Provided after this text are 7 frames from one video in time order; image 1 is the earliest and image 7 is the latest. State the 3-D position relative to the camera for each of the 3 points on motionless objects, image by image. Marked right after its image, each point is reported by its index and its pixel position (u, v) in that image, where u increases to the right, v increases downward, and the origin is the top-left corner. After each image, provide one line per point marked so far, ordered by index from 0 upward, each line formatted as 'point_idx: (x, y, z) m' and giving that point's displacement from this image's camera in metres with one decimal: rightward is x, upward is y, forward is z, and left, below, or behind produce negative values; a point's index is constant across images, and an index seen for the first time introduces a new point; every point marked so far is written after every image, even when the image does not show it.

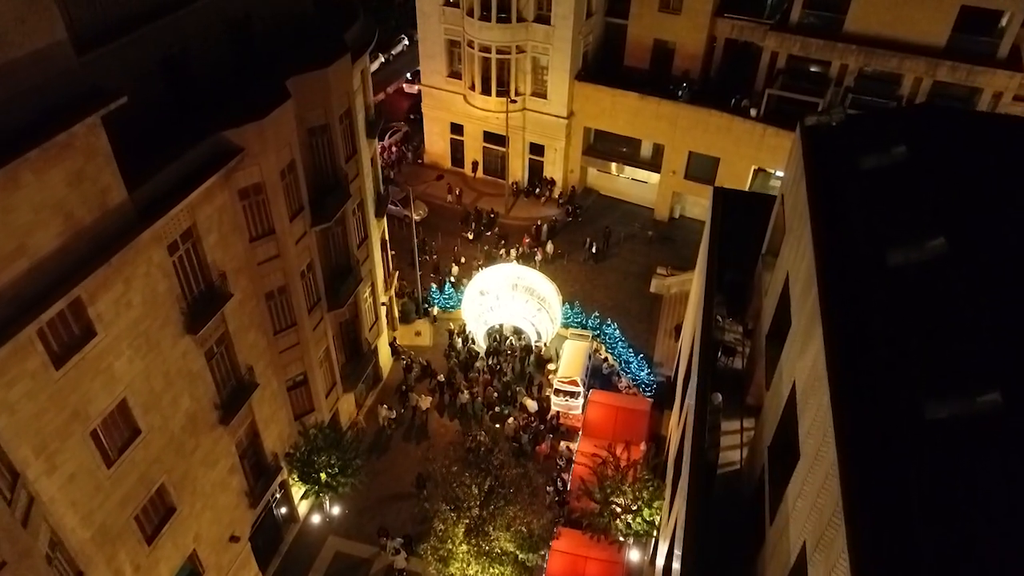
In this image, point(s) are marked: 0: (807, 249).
0: (+6.6, +0.9, +16.0) m
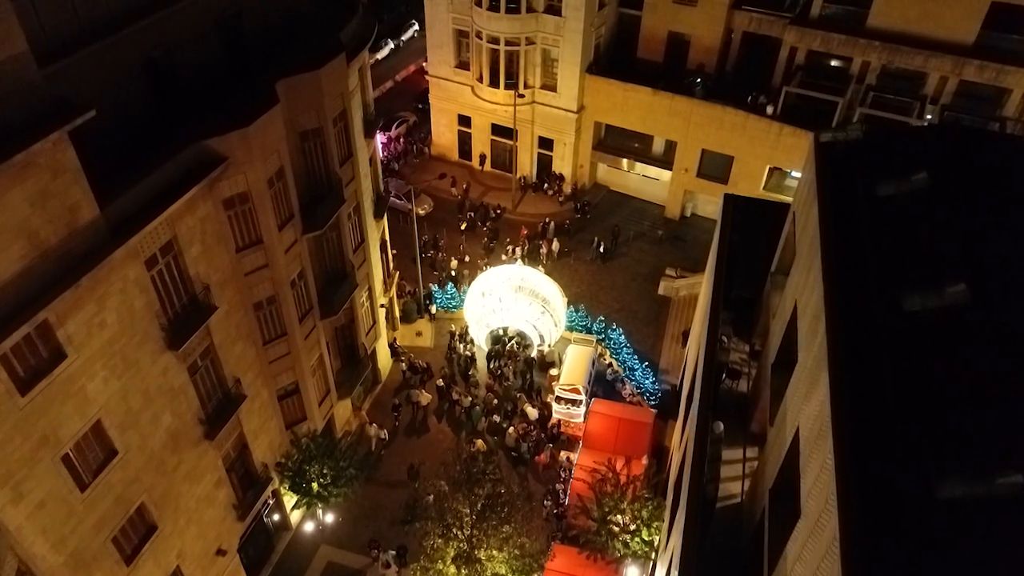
0: (+6.4, +0.1, +14.9) m
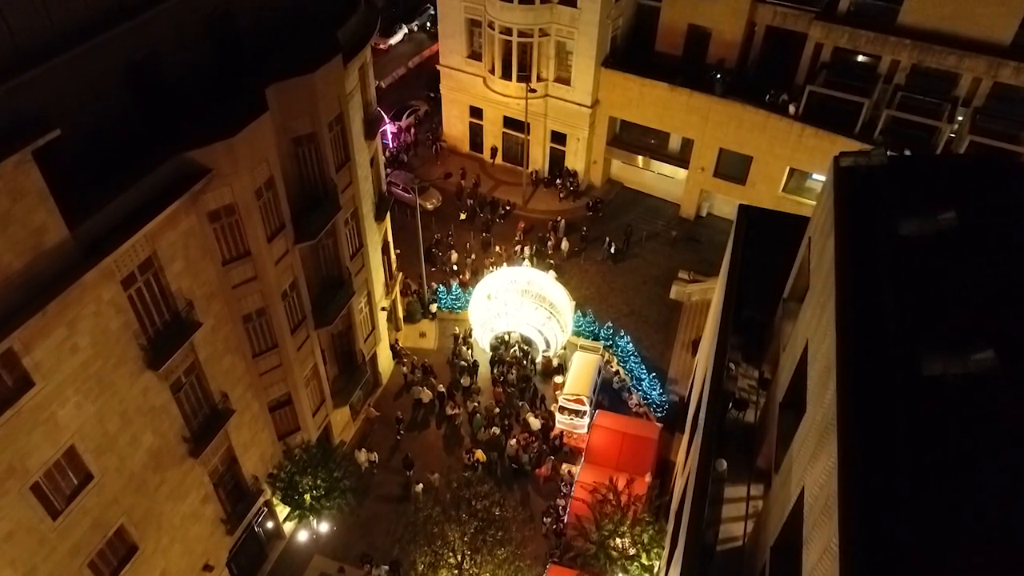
0: (+6.1, -0.8, +13.7) m
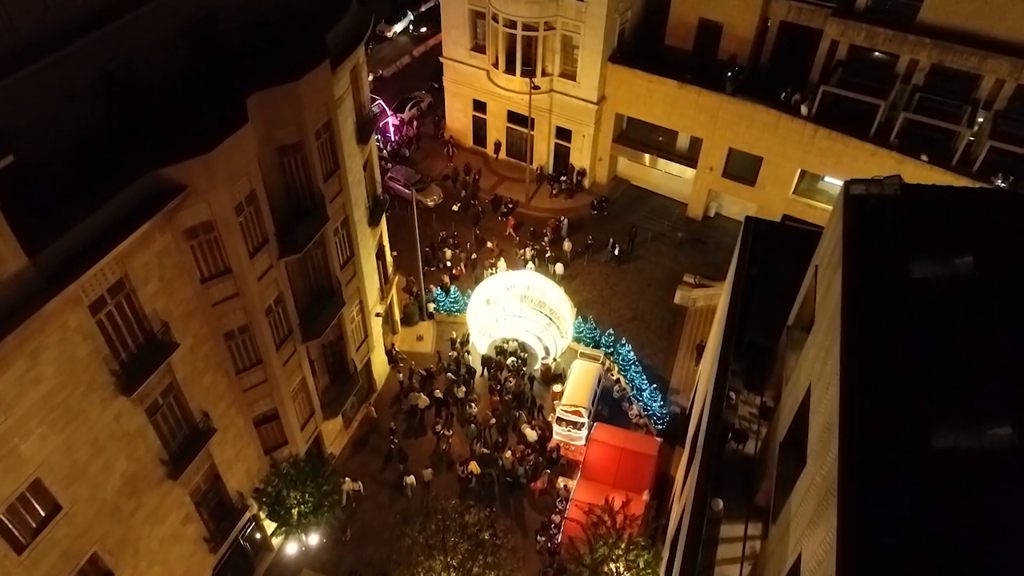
0: (+5.8, -1.7, +12.8) m
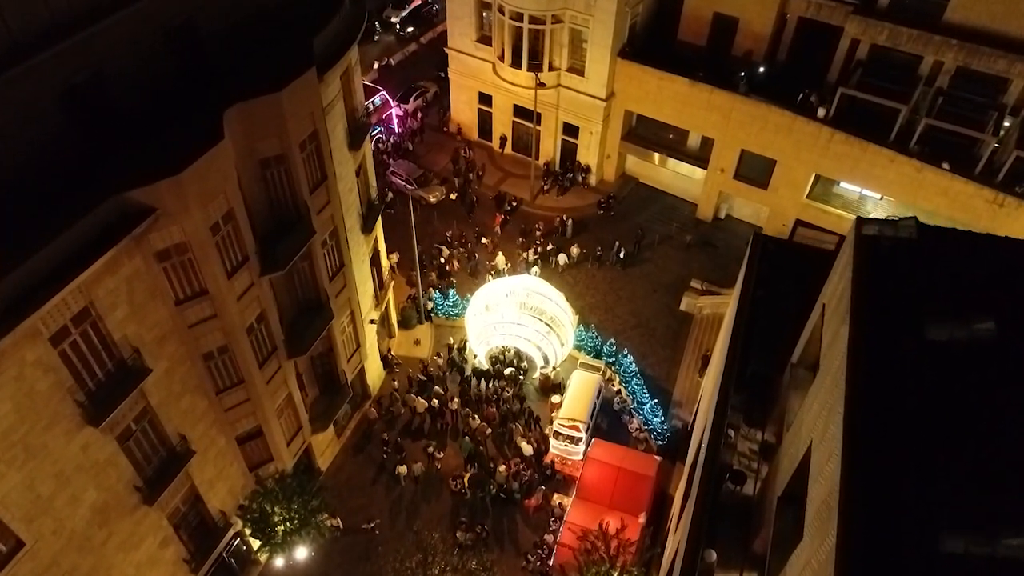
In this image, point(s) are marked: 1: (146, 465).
0: (+5.3, -2.7, +11.7) m
1: (-10.0, -4.8, +19.5) m
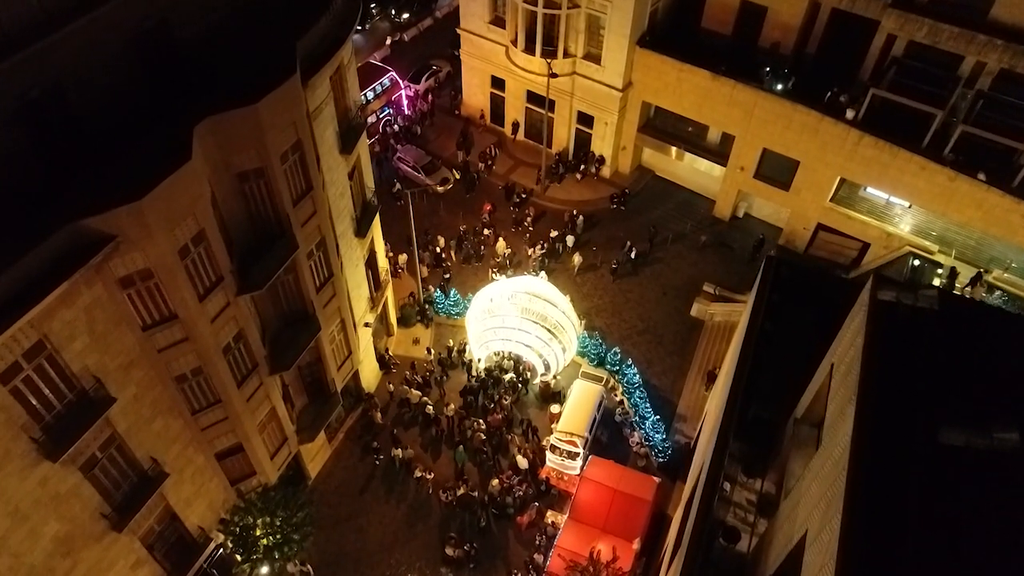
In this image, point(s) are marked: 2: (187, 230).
0: (+4.7, -4.1, +10.5) m
1: (-10.5, -5.3, +18.8) m
2: (-7.8, +1.4, +17.1) m
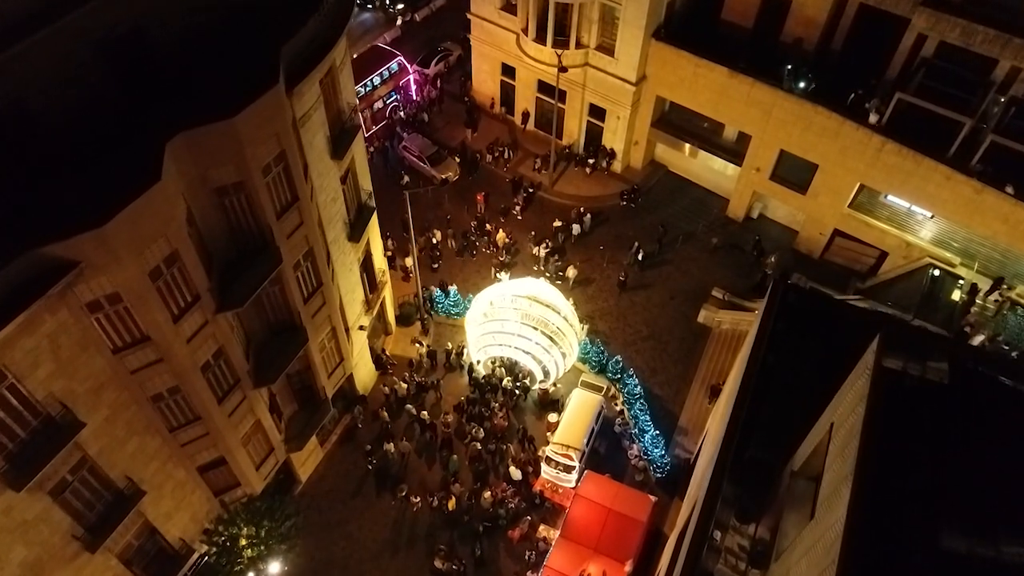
0: (+4.1, -5.3, +9.7) m
1: (-10.9, -5.7, +18.3) m
2: (-8.2, +0.8, +16.3) m
